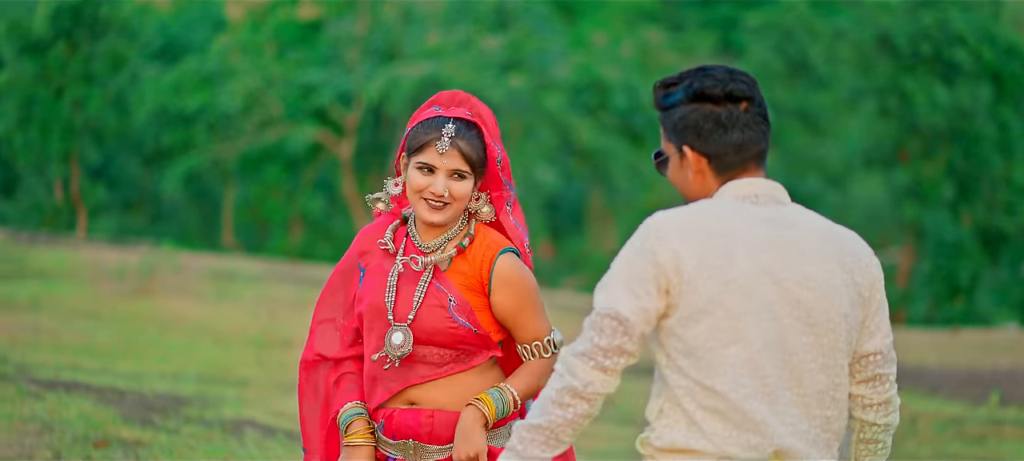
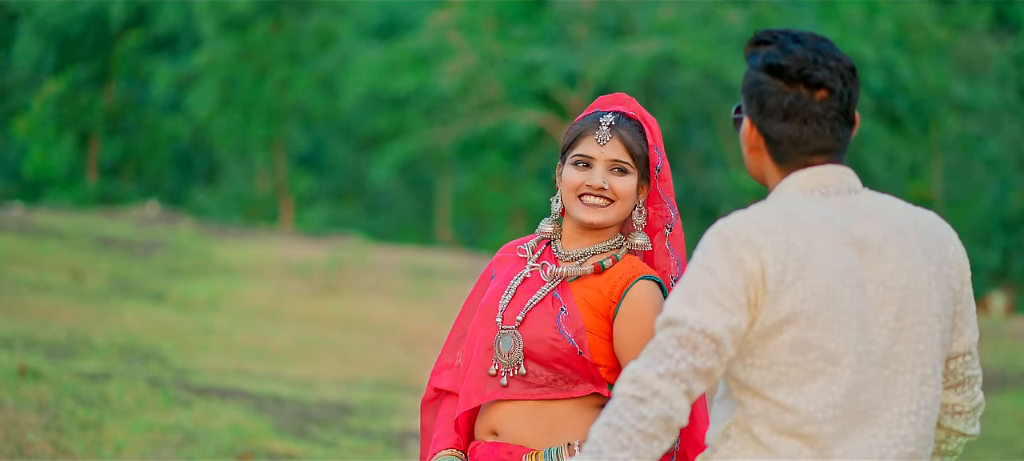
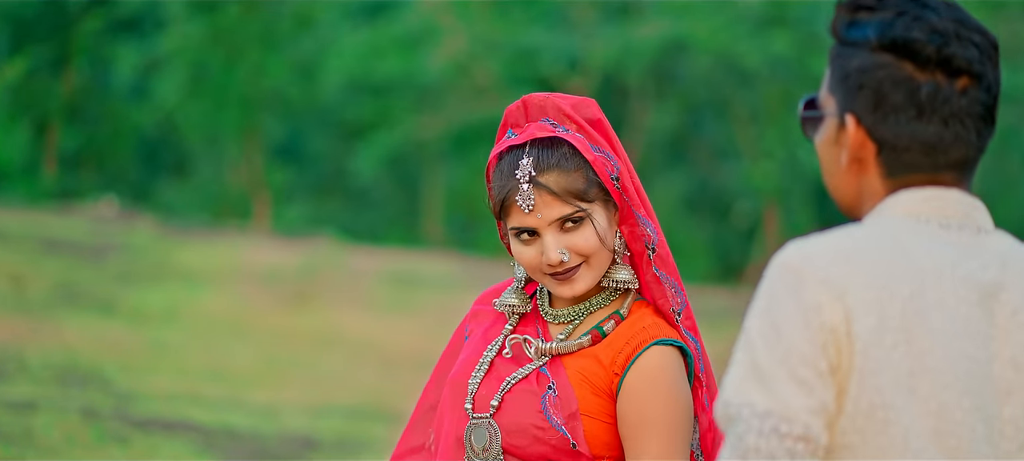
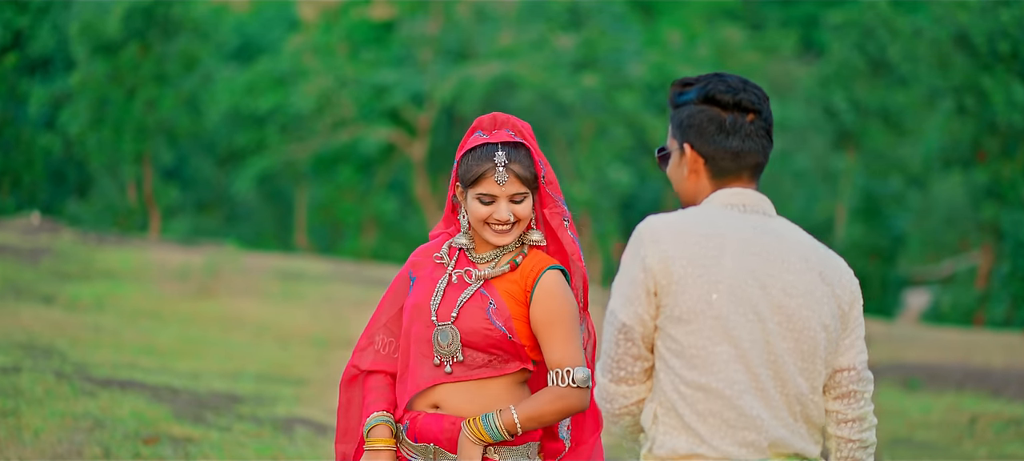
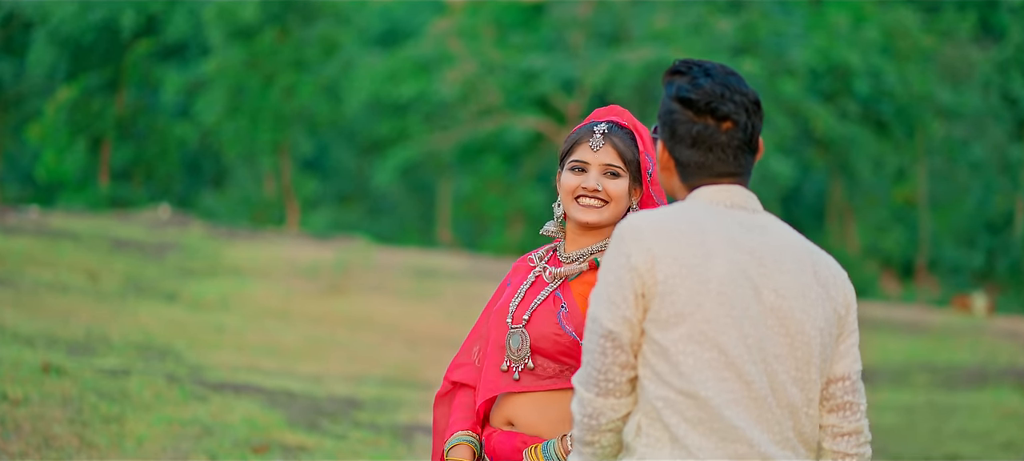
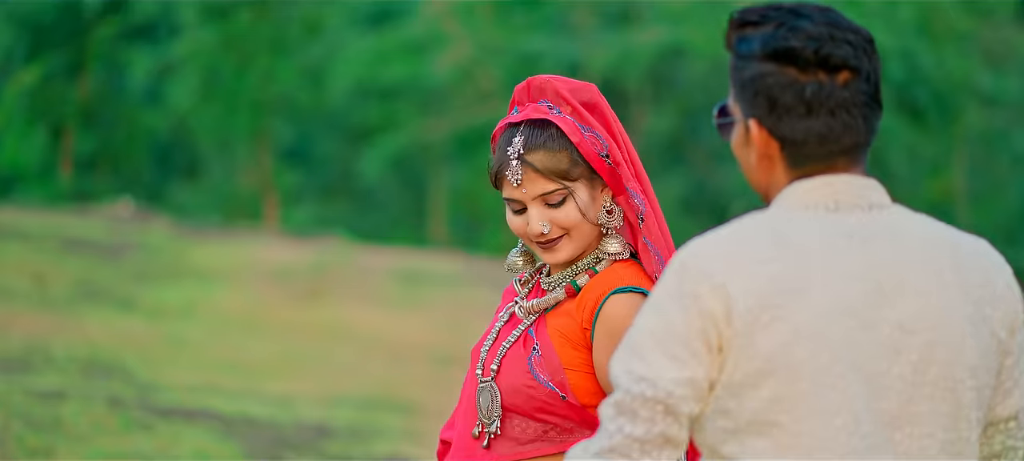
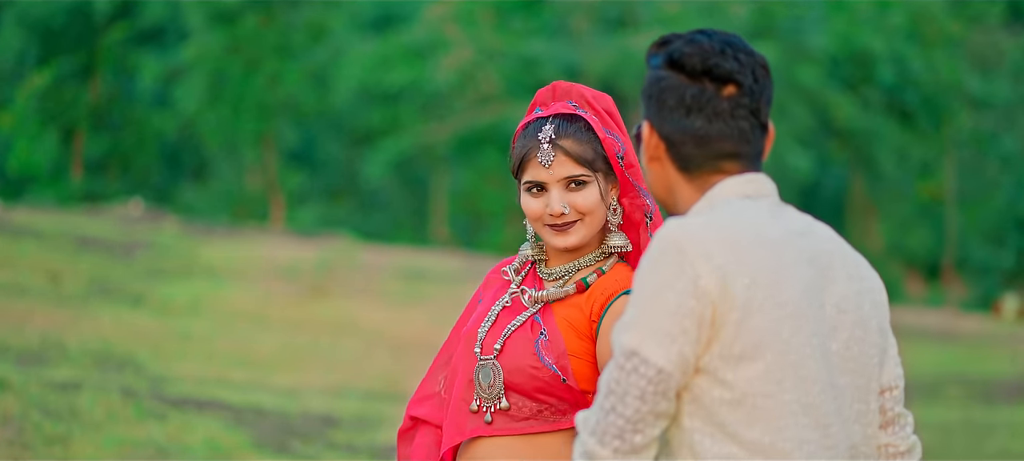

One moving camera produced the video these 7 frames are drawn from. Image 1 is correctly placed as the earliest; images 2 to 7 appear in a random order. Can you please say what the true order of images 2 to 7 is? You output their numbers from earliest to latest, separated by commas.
4, 5, 2, 7, 6, 3
